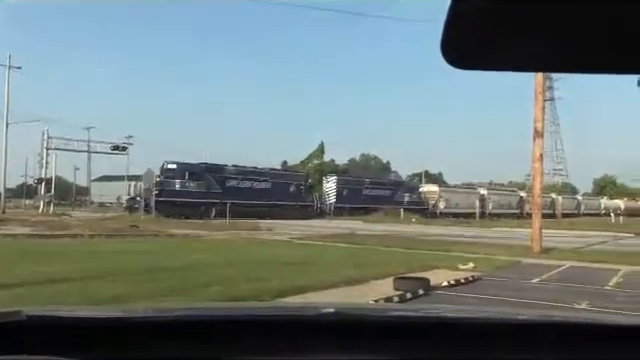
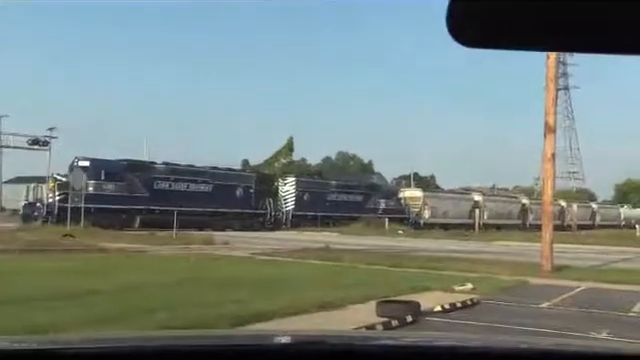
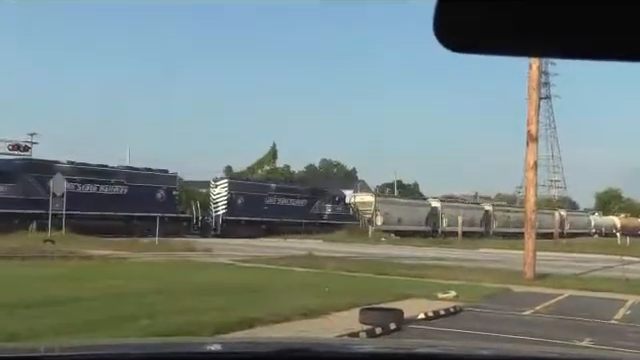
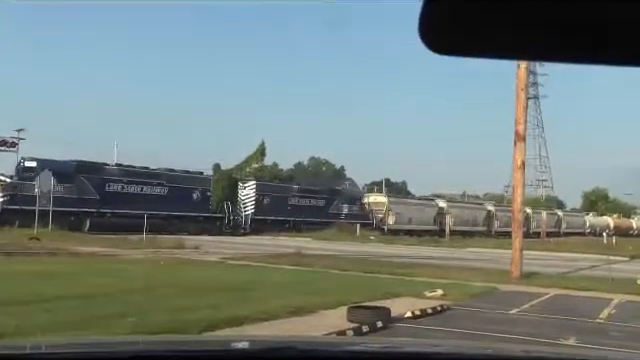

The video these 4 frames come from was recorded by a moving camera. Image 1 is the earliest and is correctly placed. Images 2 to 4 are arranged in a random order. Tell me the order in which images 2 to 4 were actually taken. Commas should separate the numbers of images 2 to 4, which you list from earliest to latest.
2, 4, 3
